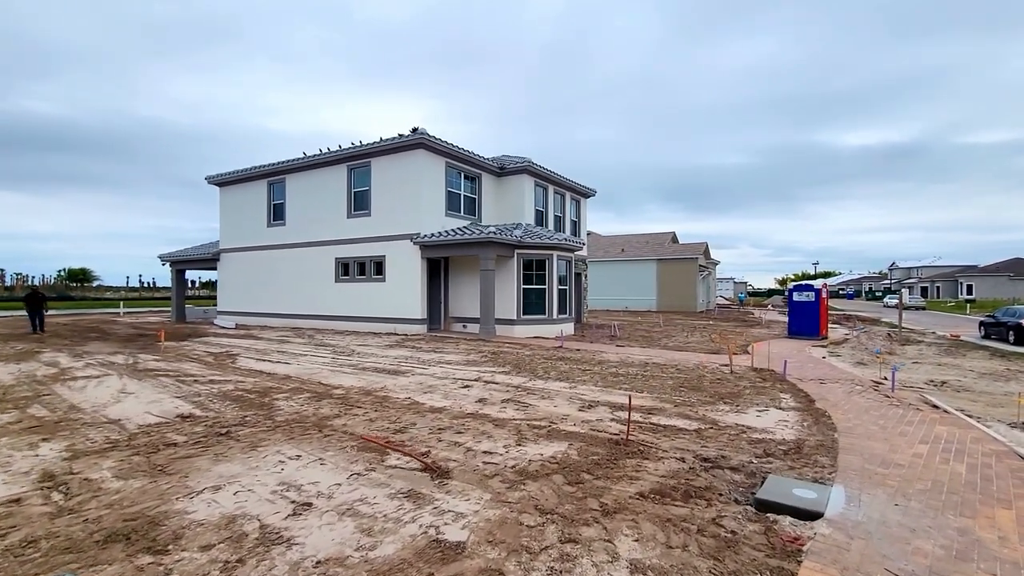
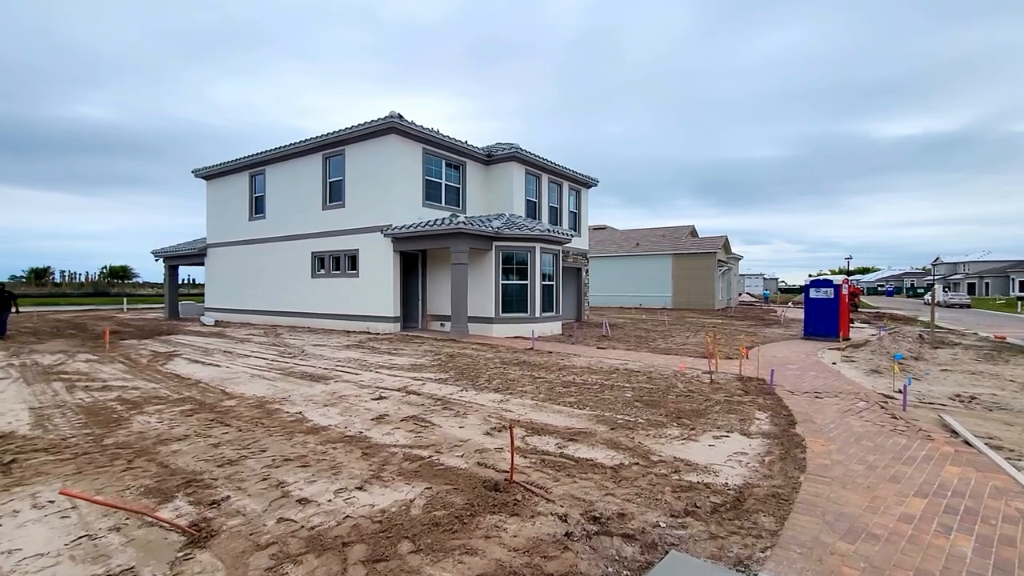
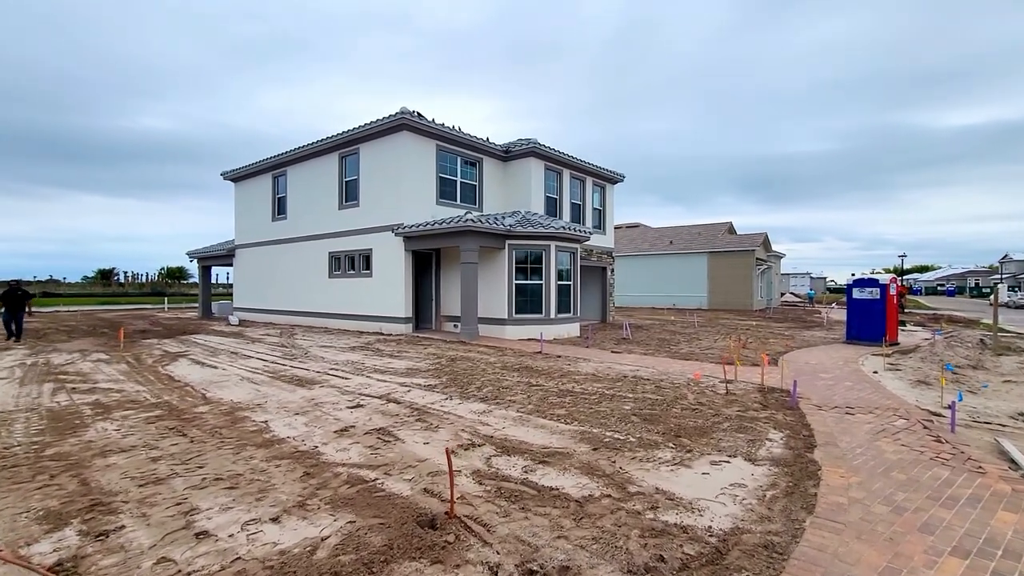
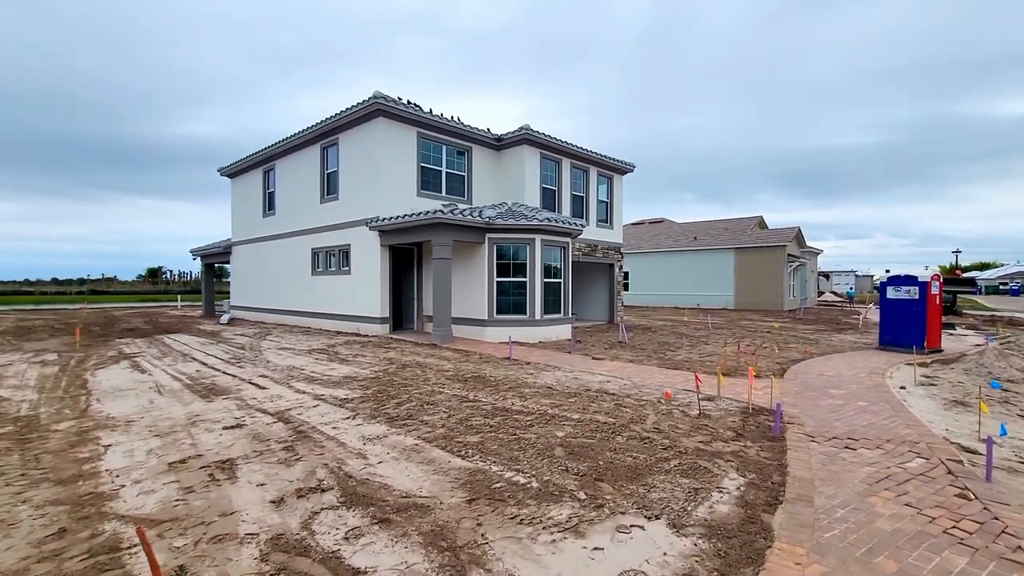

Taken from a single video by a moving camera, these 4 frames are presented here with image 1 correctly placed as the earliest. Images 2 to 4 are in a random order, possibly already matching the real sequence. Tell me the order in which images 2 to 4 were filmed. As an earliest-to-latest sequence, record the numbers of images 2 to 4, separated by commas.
2, 3, 4
